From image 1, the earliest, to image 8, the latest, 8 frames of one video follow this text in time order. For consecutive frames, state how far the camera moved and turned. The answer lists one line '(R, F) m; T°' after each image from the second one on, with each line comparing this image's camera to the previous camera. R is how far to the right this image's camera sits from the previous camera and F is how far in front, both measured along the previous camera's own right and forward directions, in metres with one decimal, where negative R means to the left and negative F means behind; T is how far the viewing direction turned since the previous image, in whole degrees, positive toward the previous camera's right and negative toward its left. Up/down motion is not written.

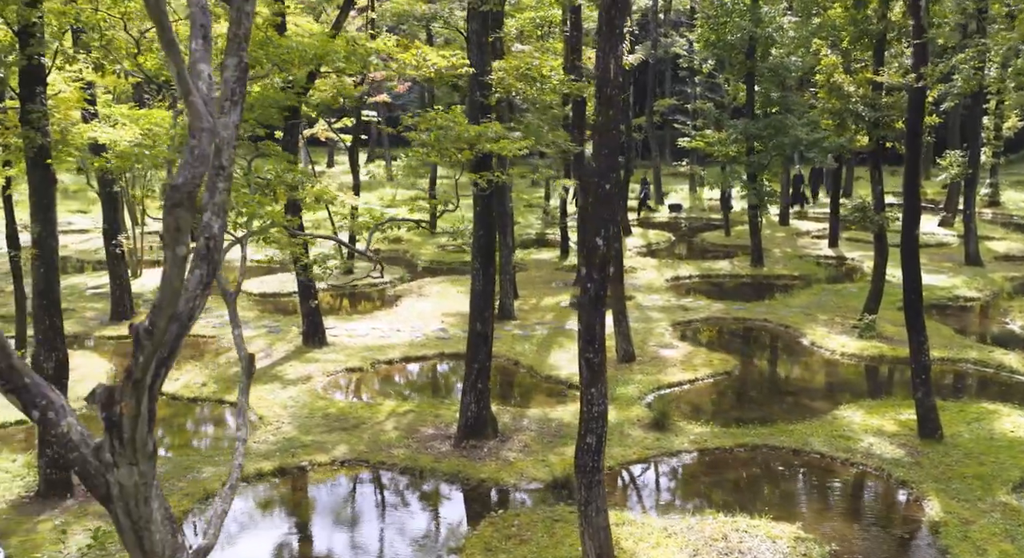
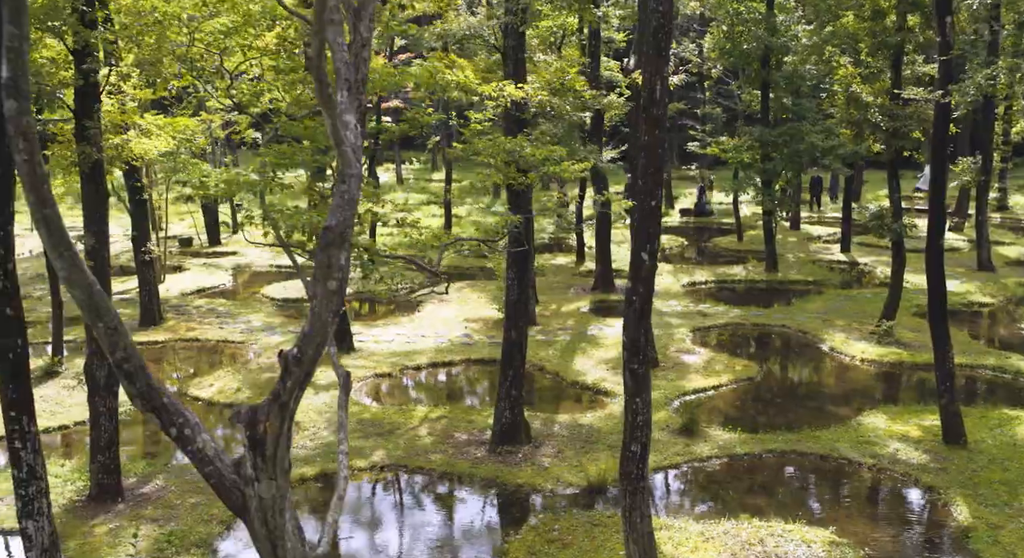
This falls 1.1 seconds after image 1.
(-0.5, -0.4) m; 0°
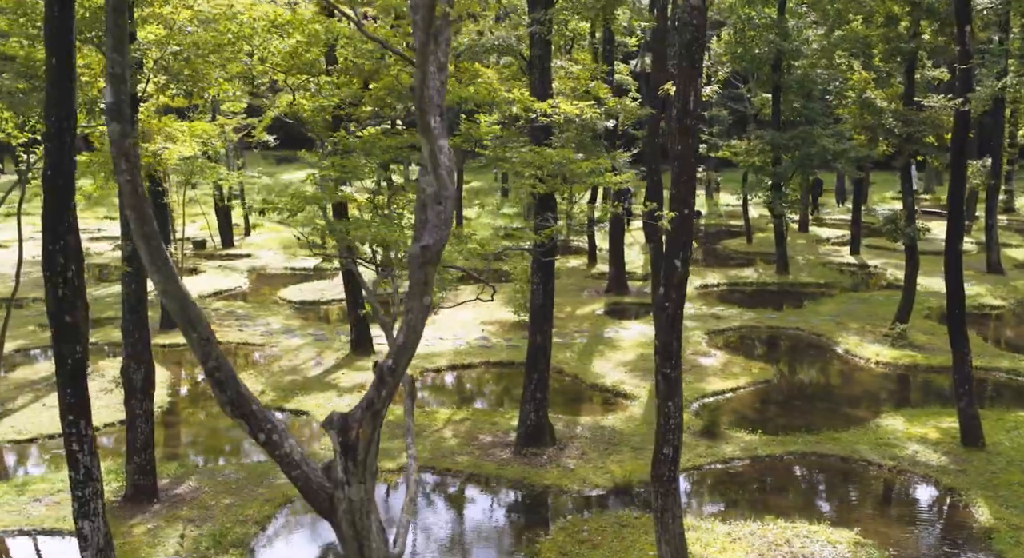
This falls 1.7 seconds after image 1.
(-0.4, -0.3) m; 0°
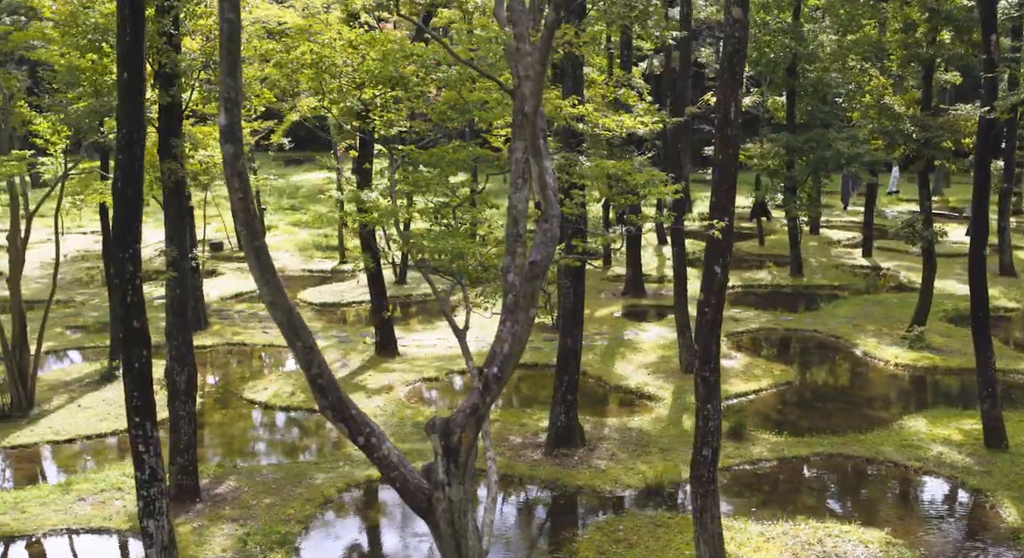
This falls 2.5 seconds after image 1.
(-0.5, -0.3) m; 0°
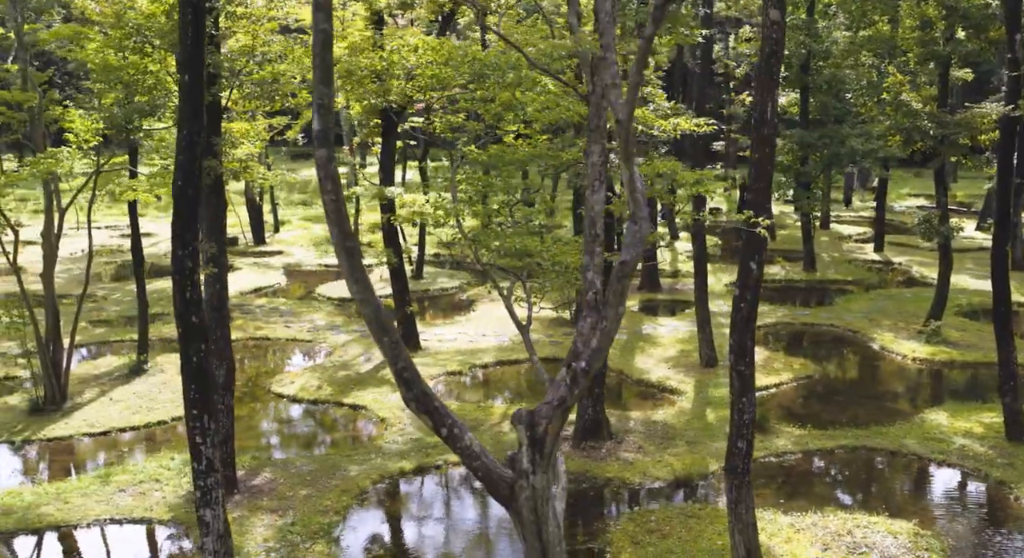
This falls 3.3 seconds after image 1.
(-0.4, -0.2) m; 0°
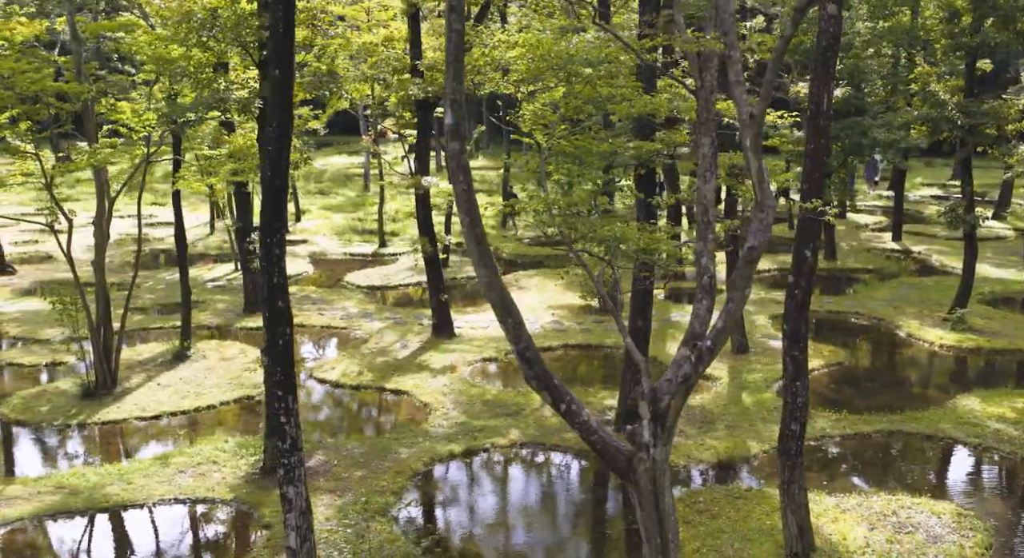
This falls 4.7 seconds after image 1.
(-0.7, -0.4) m; 0°
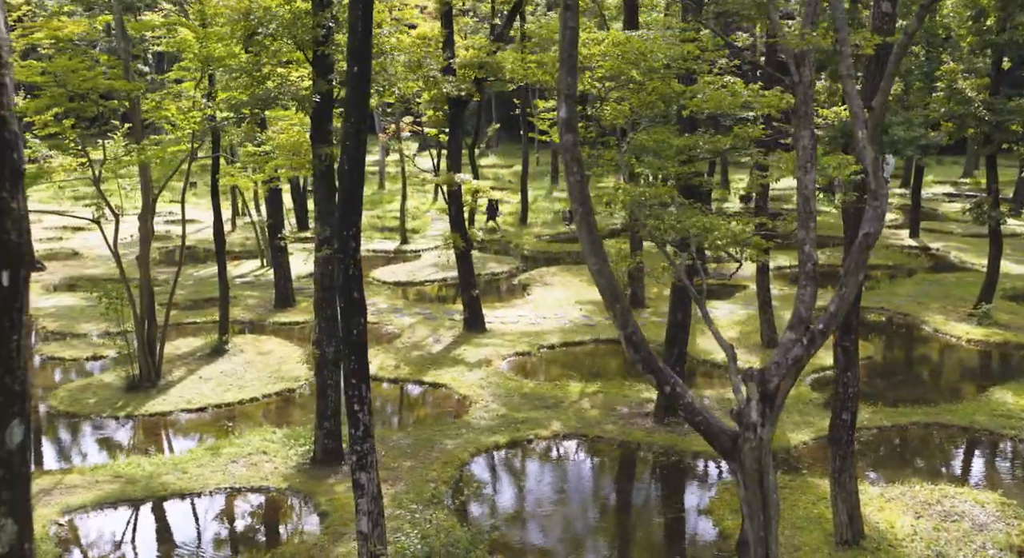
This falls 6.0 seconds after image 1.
(-0.7, -0.3) m; 0°
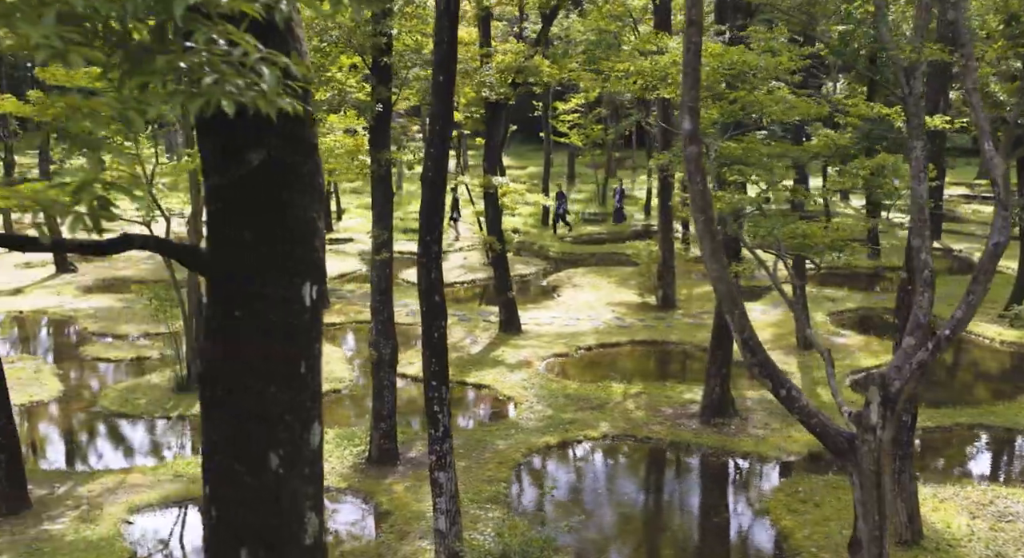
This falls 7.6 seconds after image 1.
(-0.8, -0.2) m; 0°
